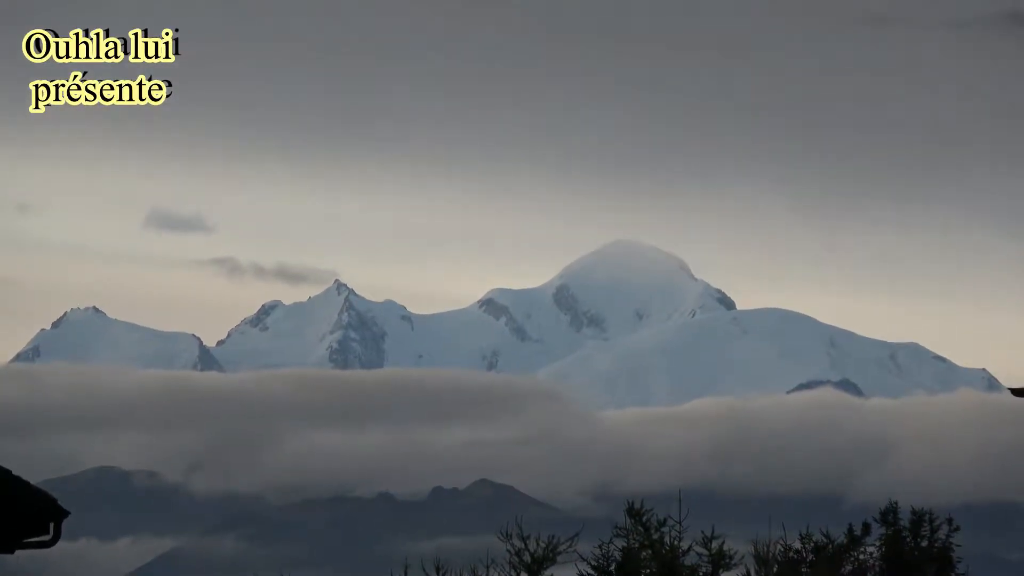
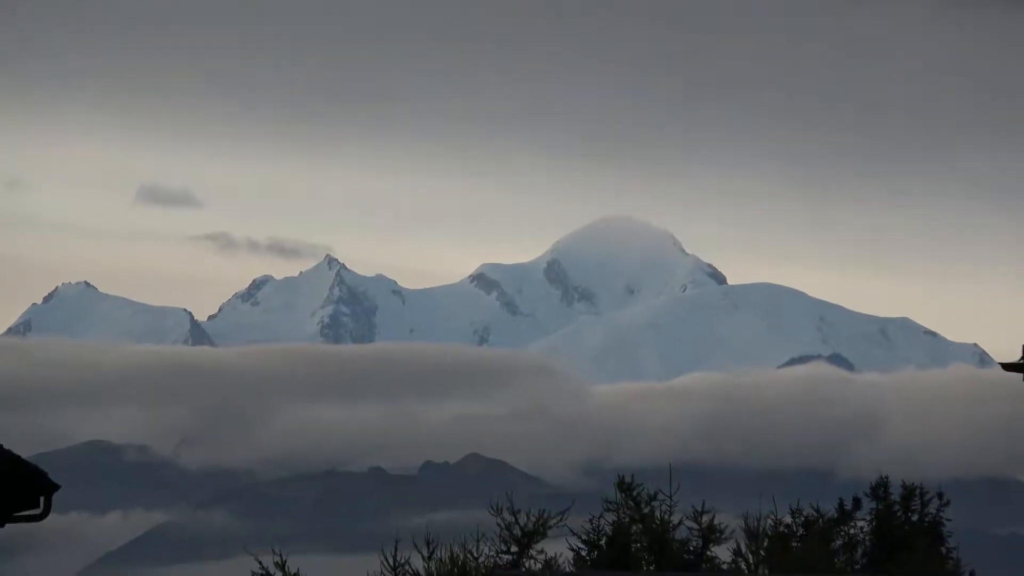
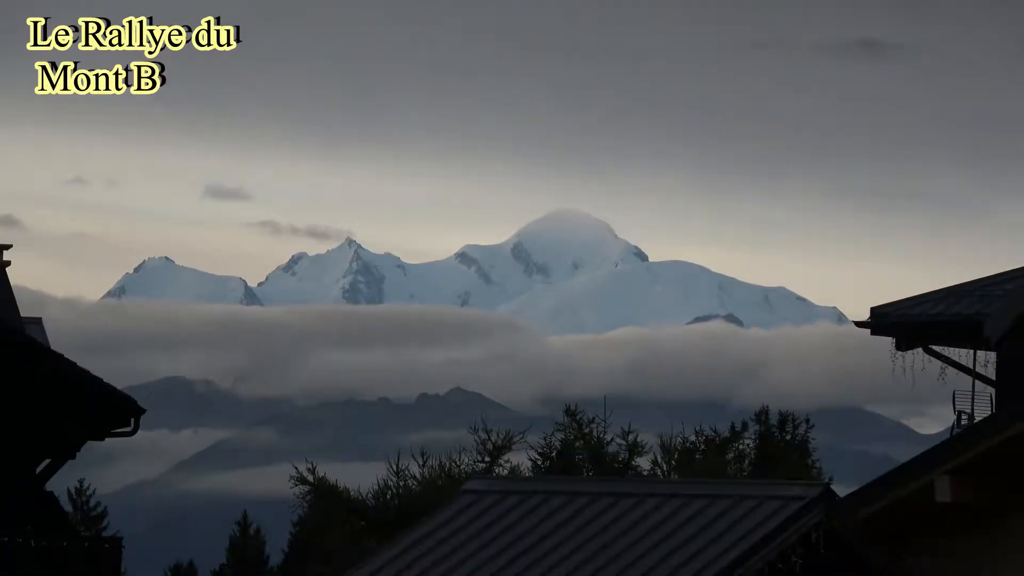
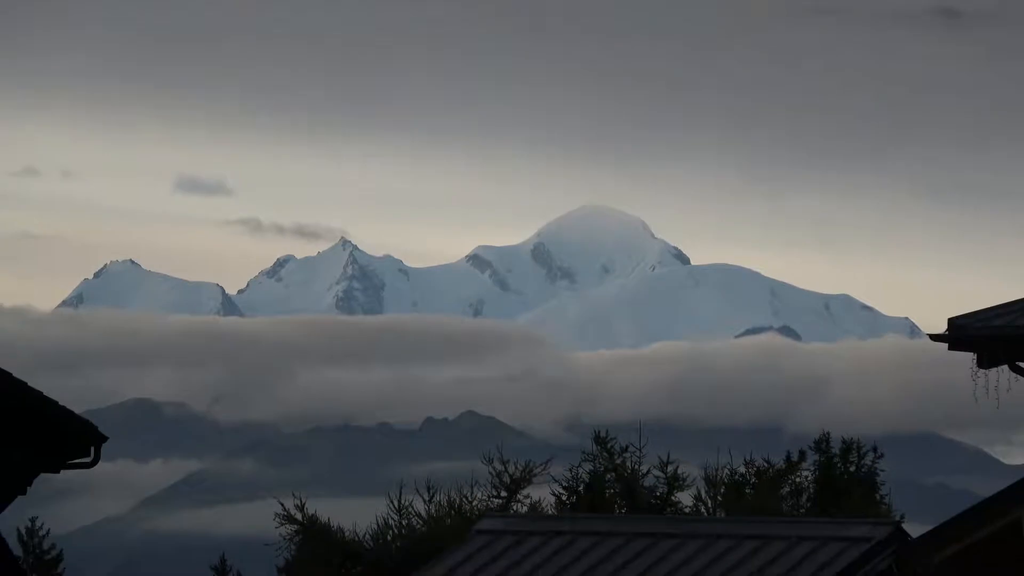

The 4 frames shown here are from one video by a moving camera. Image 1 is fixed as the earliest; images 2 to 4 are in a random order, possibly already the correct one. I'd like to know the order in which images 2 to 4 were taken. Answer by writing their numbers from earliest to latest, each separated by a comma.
2, 4, 3
